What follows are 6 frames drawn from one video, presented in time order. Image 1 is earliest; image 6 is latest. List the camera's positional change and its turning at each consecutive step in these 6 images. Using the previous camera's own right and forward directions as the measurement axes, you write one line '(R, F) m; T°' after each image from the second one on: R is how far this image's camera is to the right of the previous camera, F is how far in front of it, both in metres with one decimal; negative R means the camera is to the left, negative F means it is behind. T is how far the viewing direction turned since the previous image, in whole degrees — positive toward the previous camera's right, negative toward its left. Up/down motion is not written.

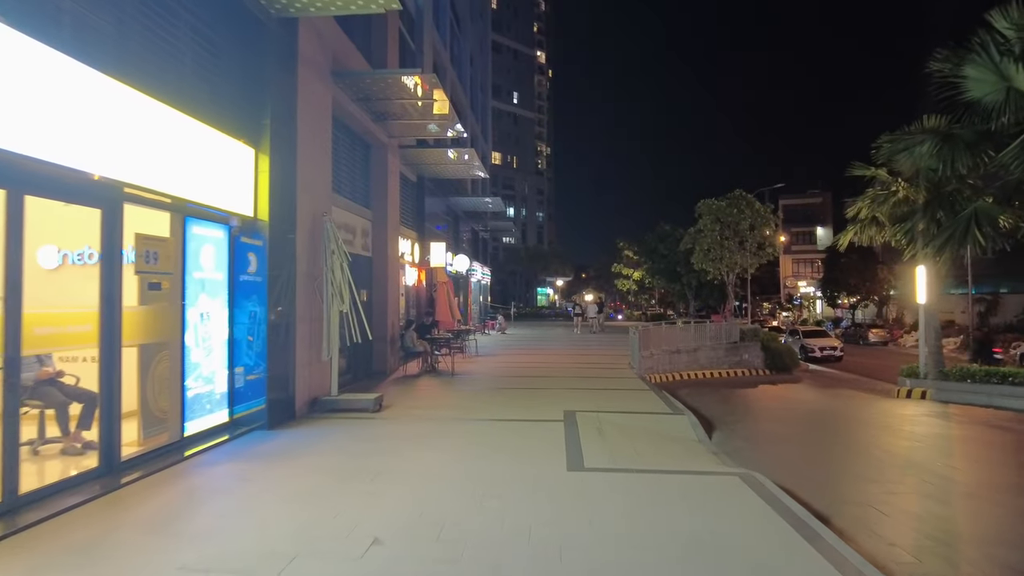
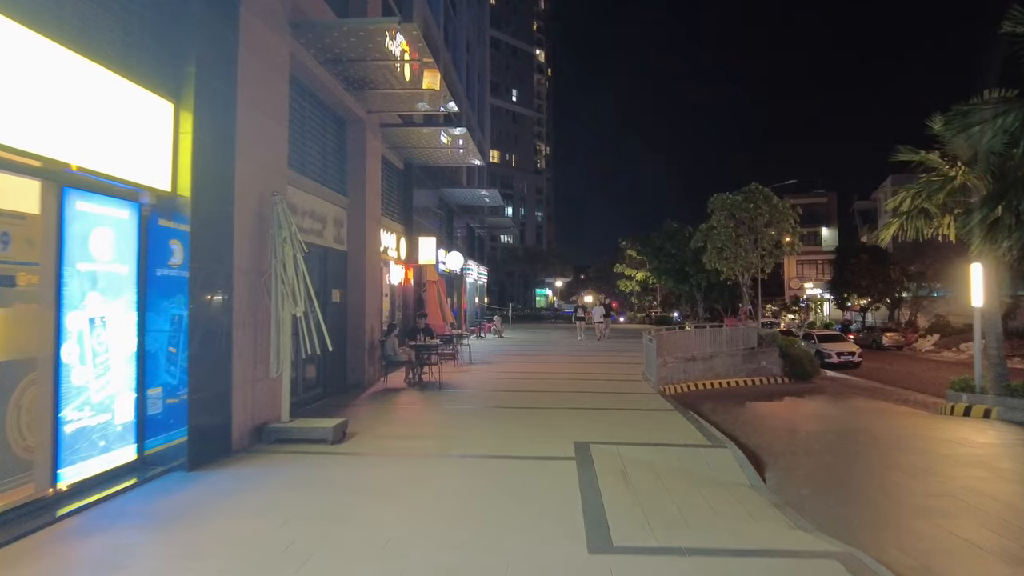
(0.0, +2.0) m; 0°
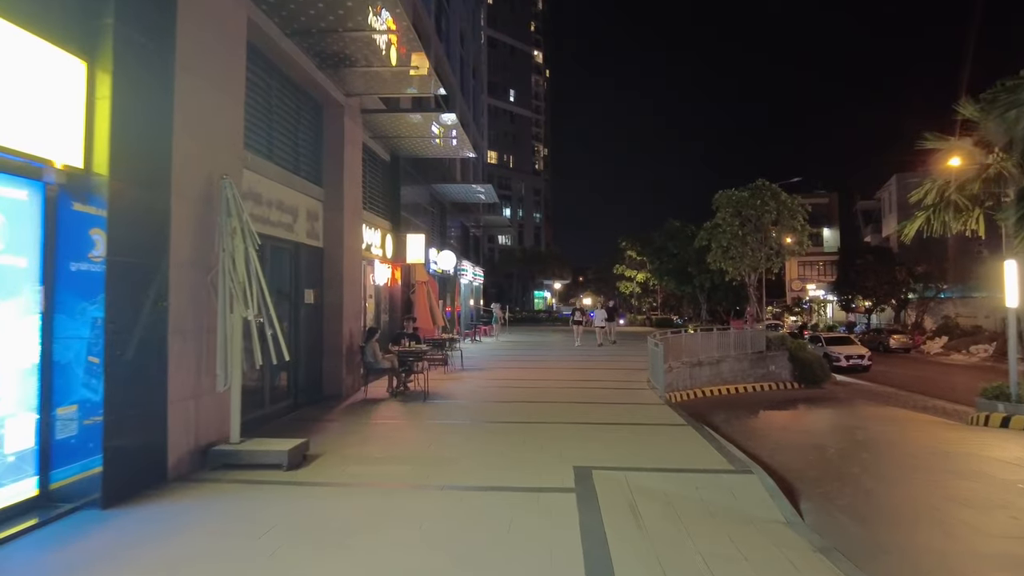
(+0.1, +1.2) m; 0°
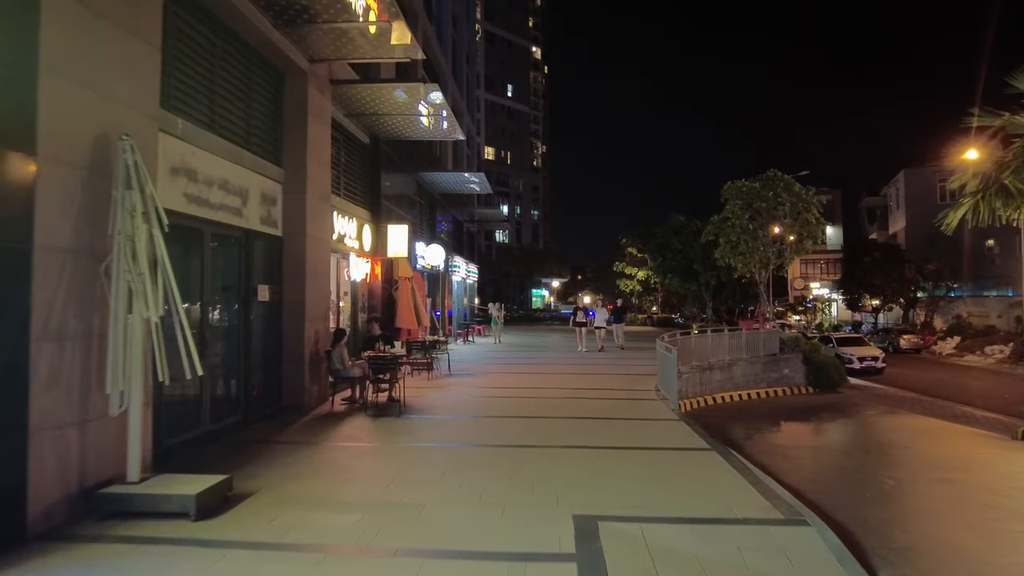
(+0.1, +1.6) m; 0°
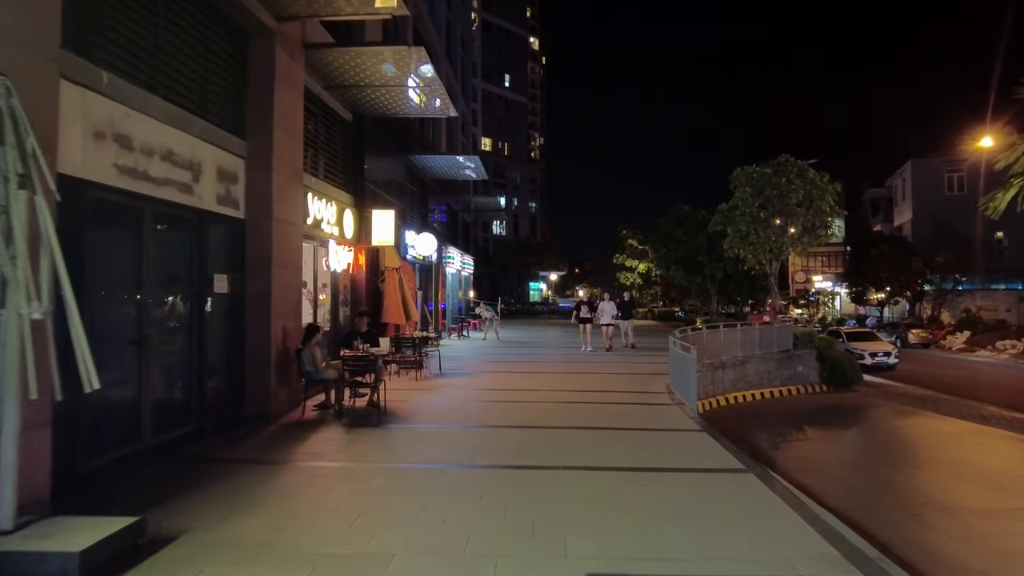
(0.0, +1.3) m; 0°
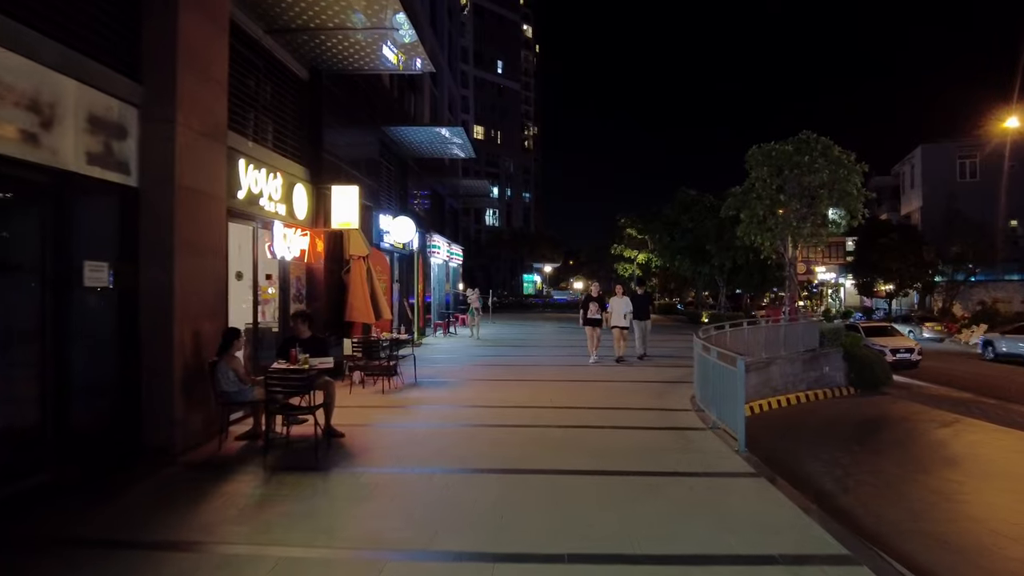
(+0.1, +2.3) m; 0°
